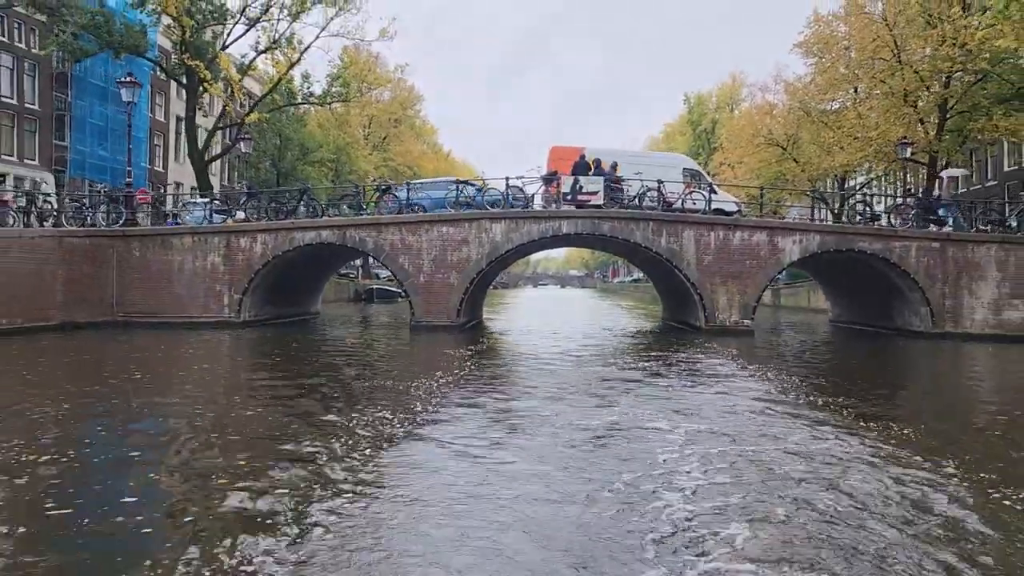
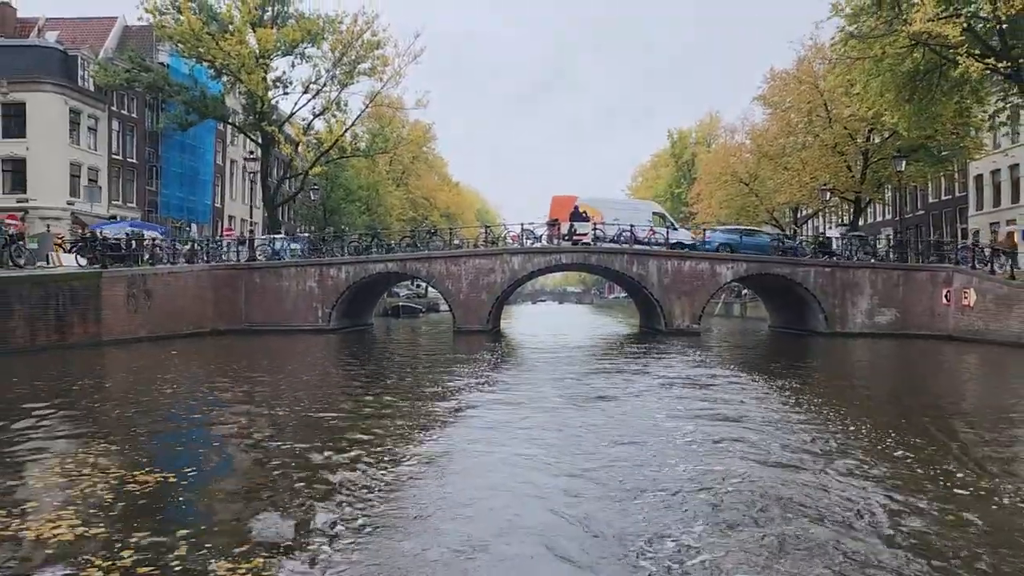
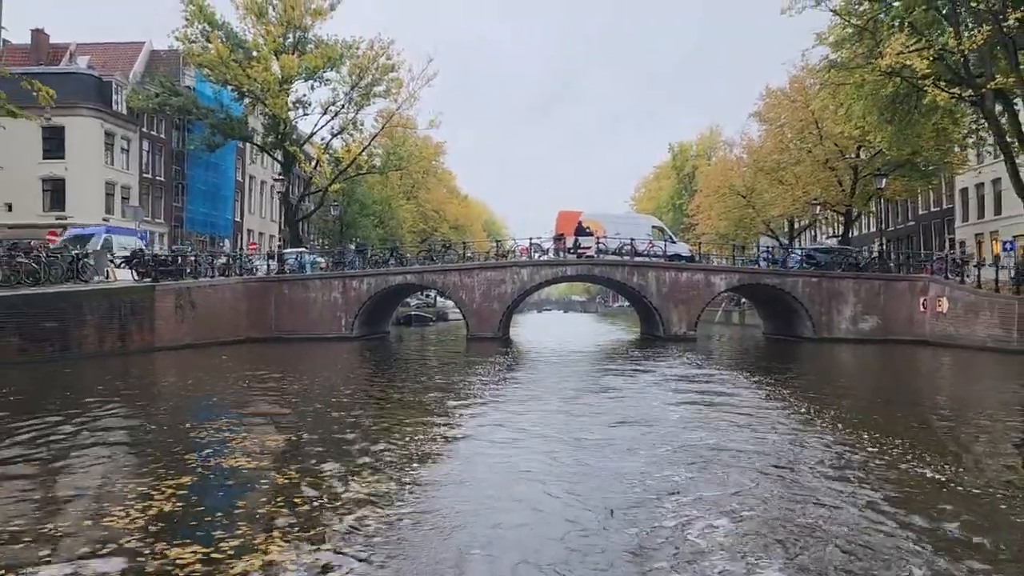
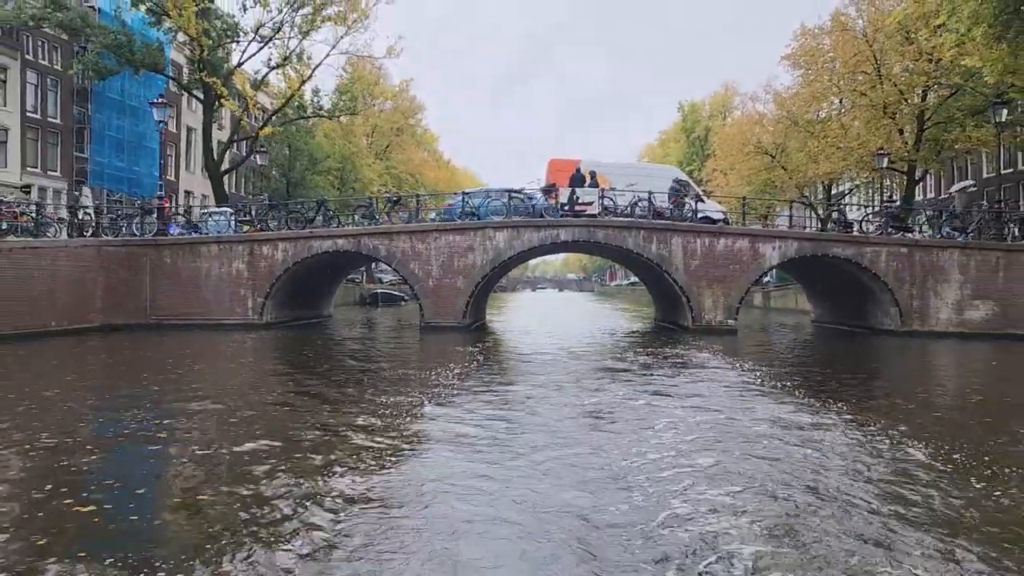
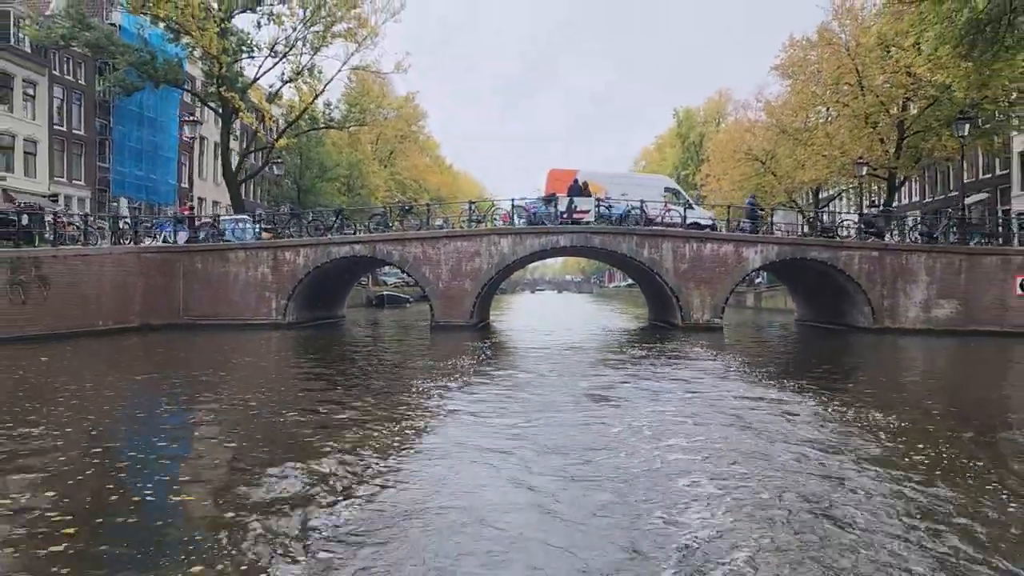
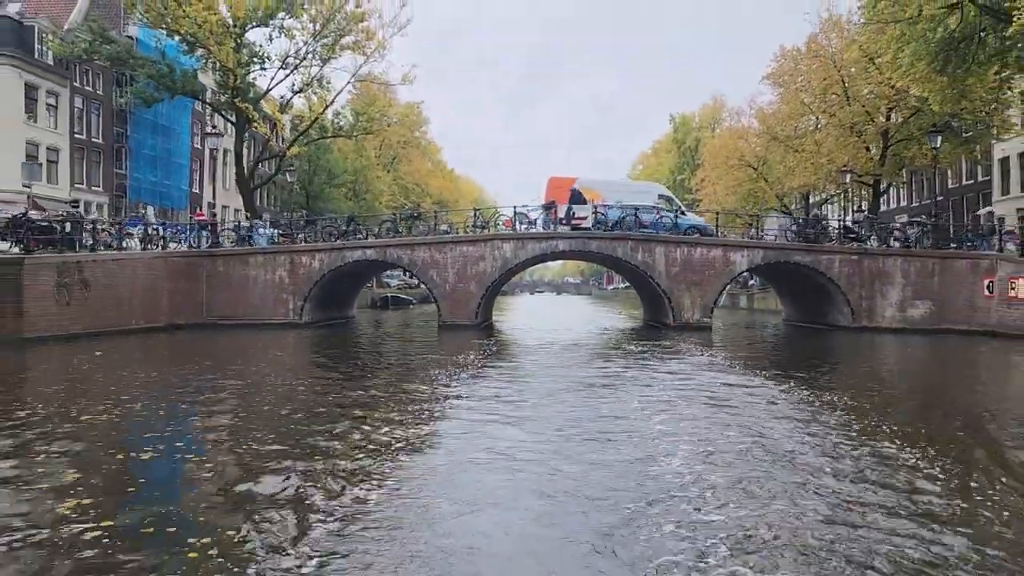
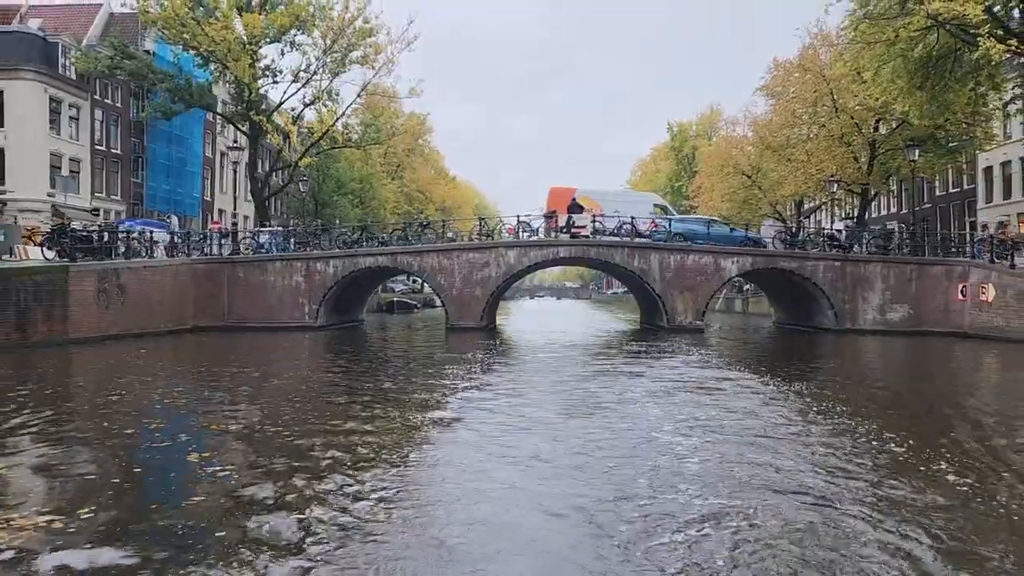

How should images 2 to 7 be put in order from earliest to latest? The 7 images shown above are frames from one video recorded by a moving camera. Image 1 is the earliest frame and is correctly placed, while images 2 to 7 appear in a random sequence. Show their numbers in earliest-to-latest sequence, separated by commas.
4, 5, 6, 7, 2, 3
